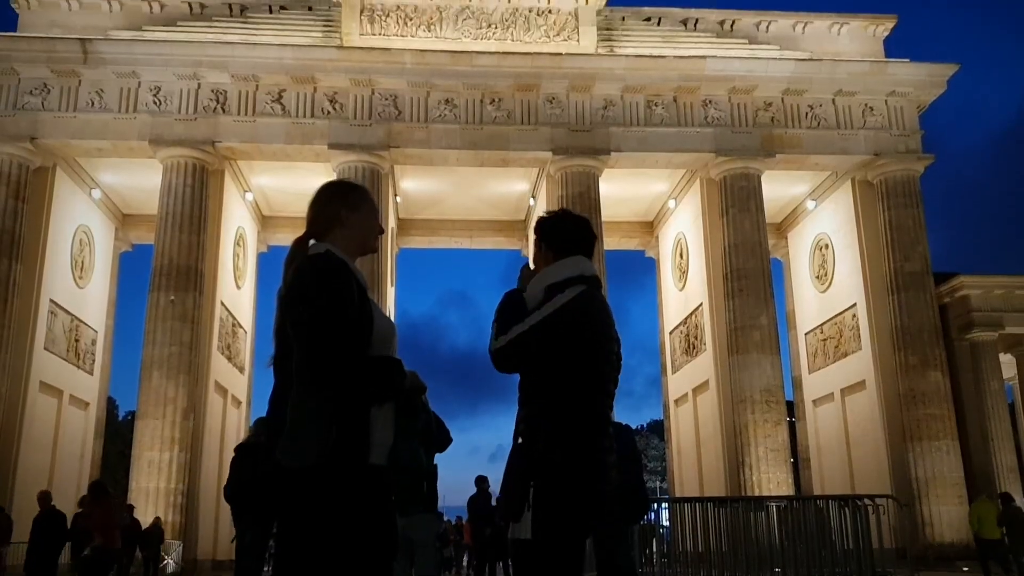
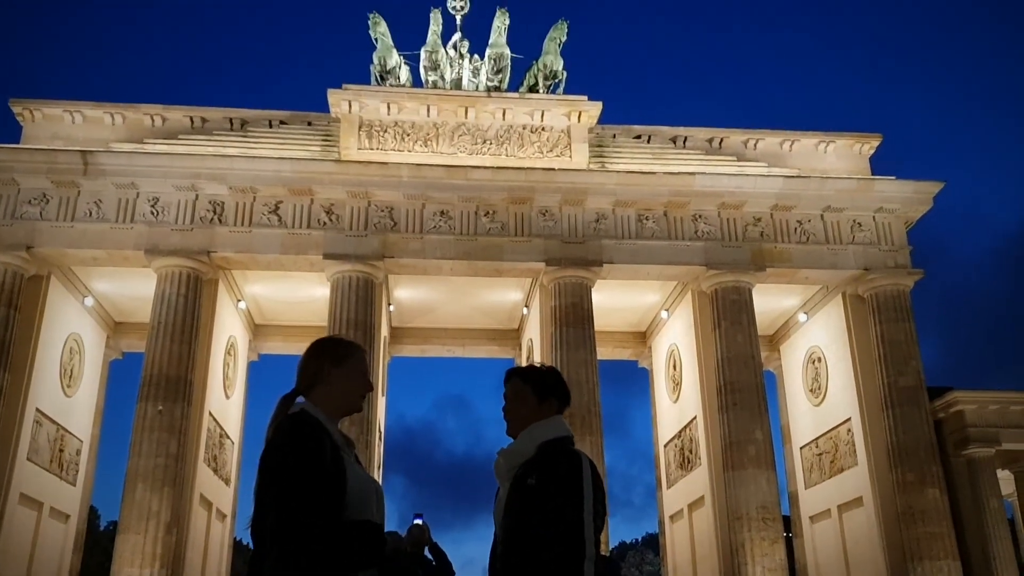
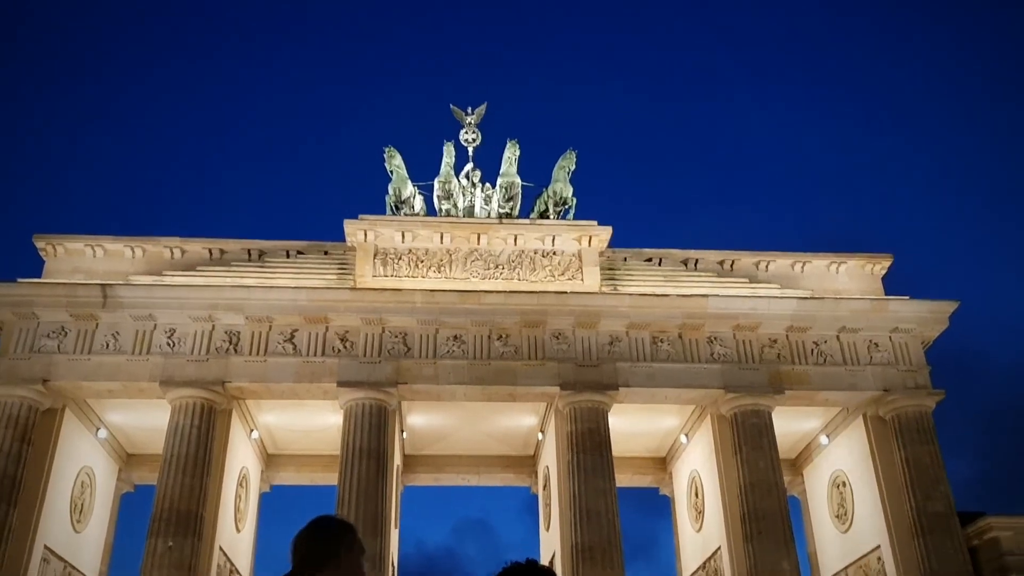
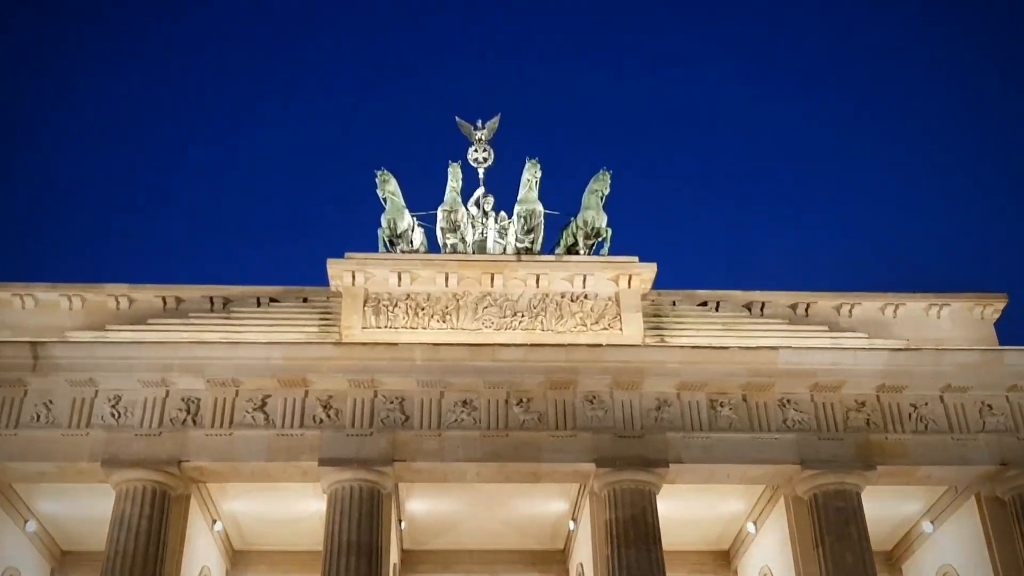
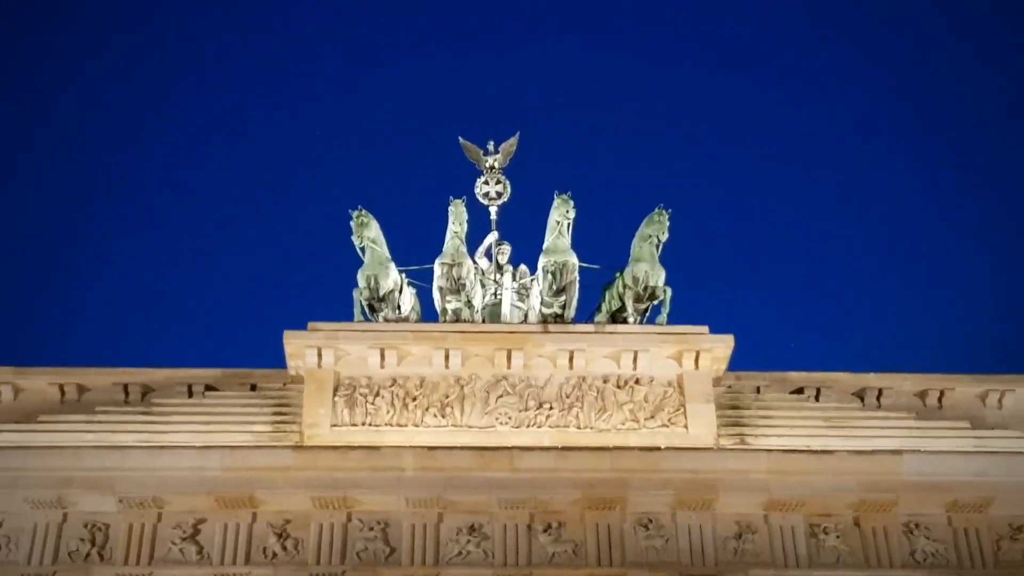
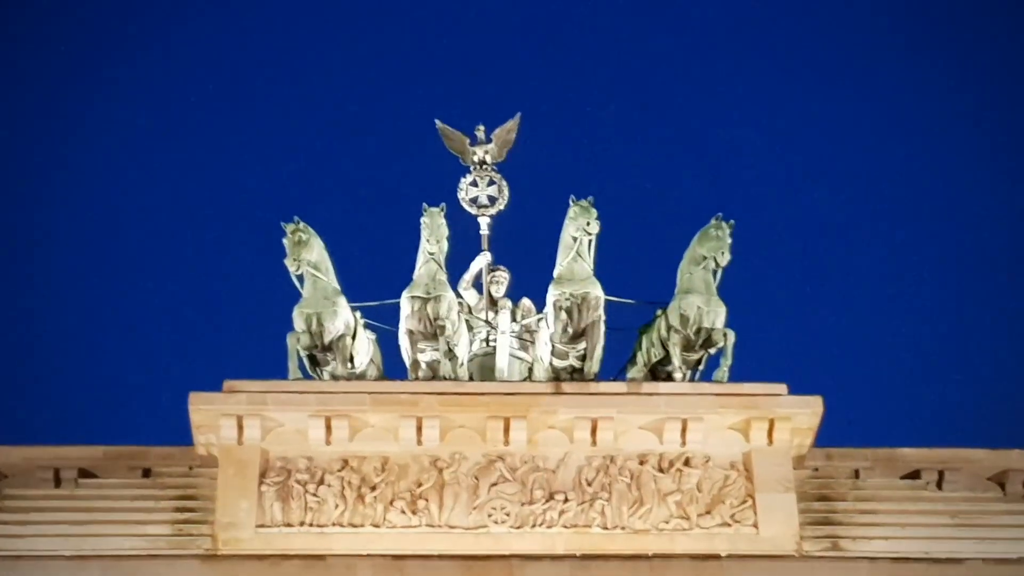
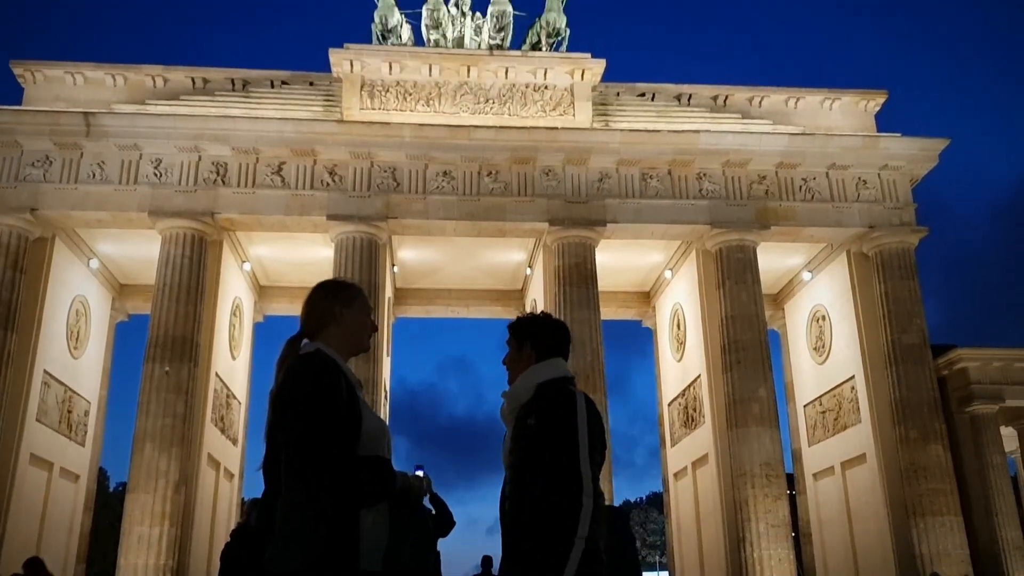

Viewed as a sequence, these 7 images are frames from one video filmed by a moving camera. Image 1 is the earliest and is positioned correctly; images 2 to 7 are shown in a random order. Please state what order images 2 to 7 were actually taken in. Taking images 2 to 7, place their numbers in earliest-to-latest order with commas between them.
7, 2, 3, 4, 5, 6
